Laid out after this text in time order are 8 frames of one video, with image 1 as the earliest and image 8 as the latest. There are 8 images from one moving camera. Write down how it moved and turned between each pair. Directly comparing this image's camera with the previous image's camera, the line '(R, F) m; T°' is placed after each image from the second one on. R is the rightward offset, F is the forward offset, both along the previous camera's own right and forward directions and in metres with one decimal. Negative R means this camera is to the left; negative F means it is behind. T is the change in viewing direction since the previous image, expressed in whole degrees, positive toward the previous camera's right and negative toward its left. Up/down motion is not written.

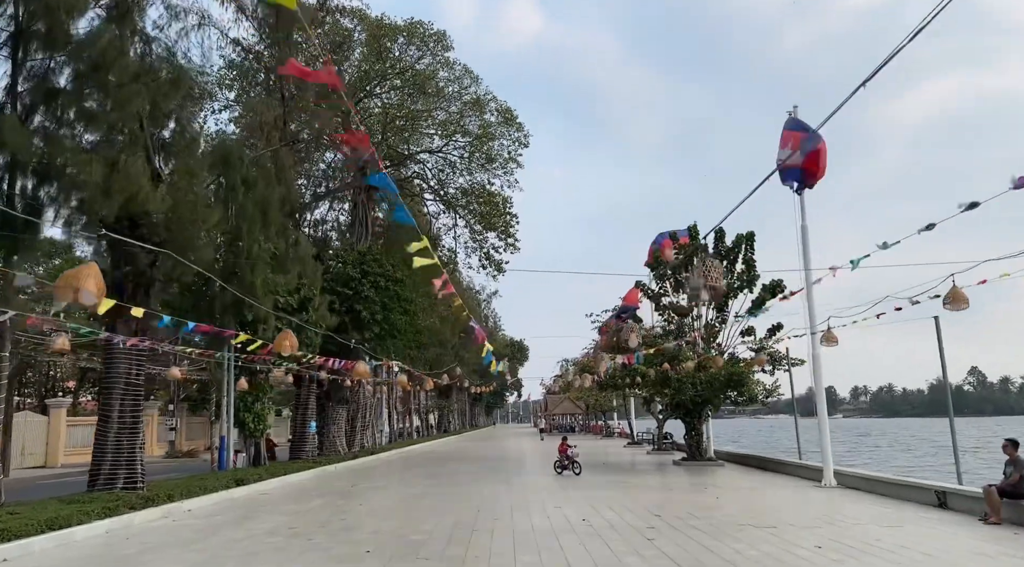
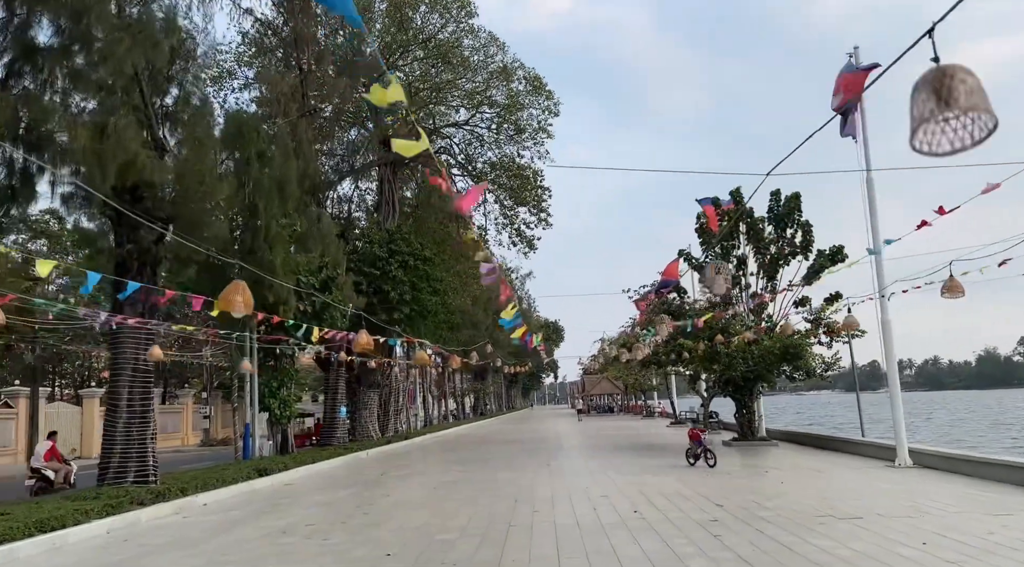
(0.0, +1.0) m; -3°
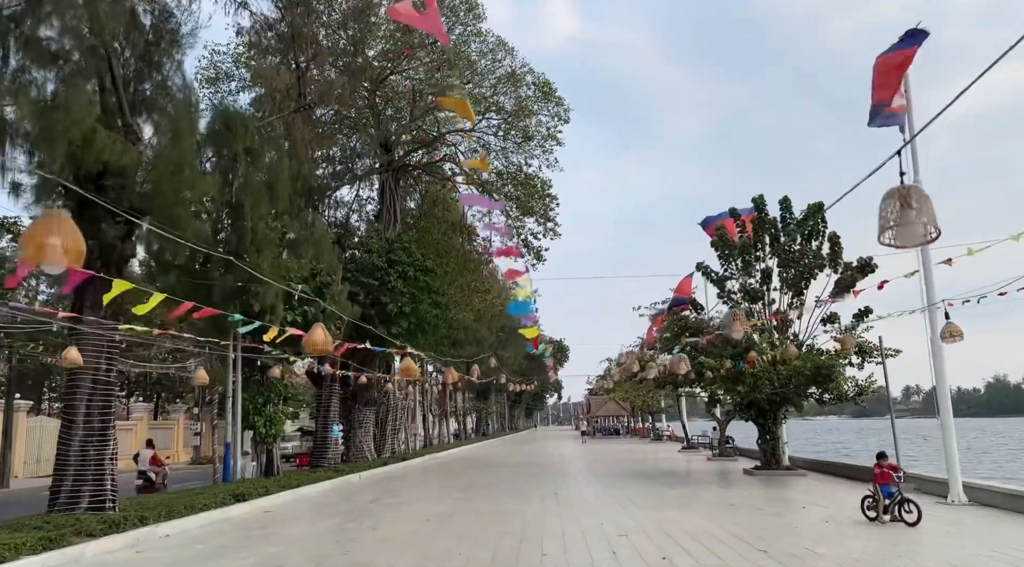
(0.0, +1.1) m; 0°
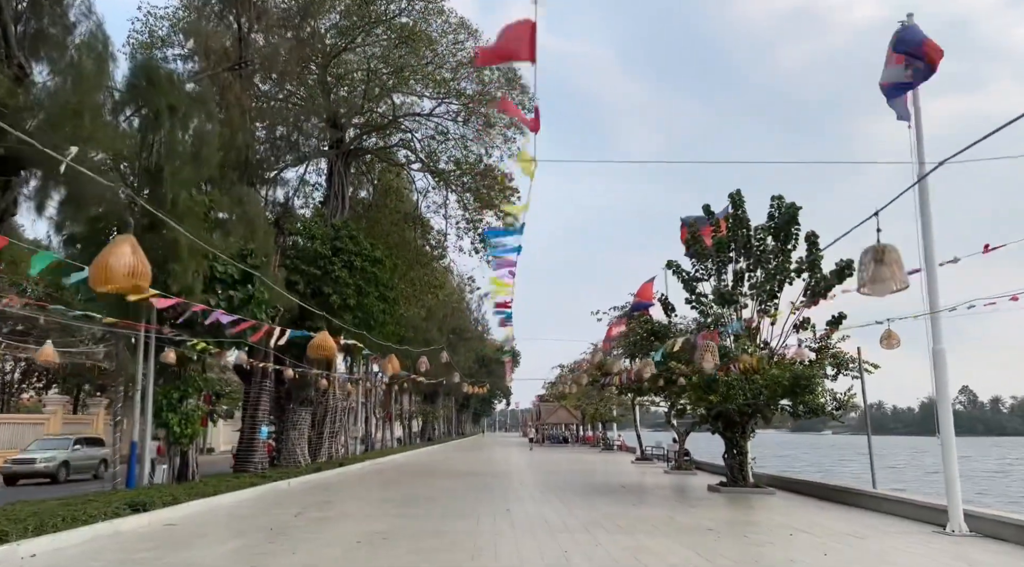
(-0.1, +1.3) m; +4°
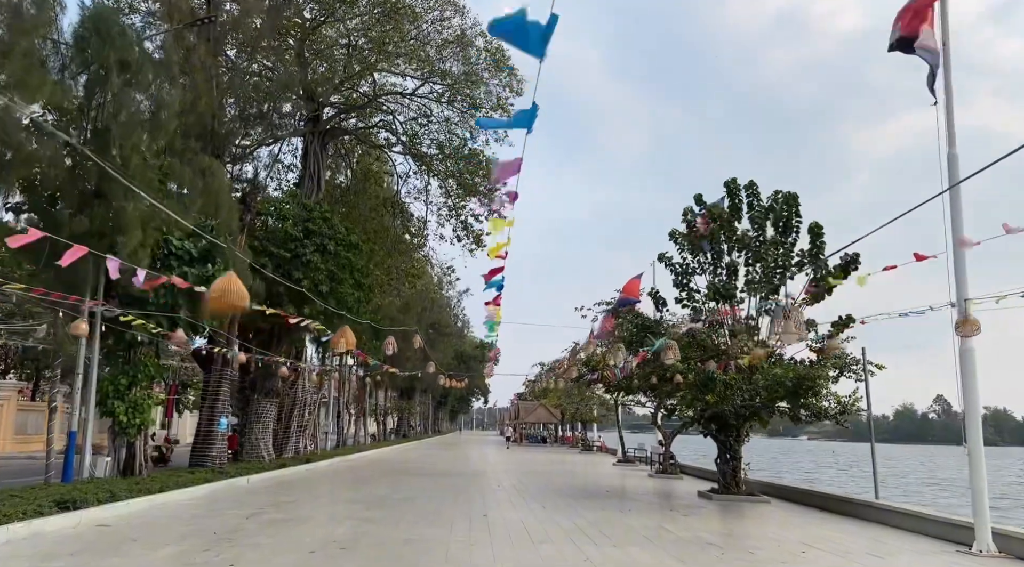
(0.0, +1.0) m; +2°
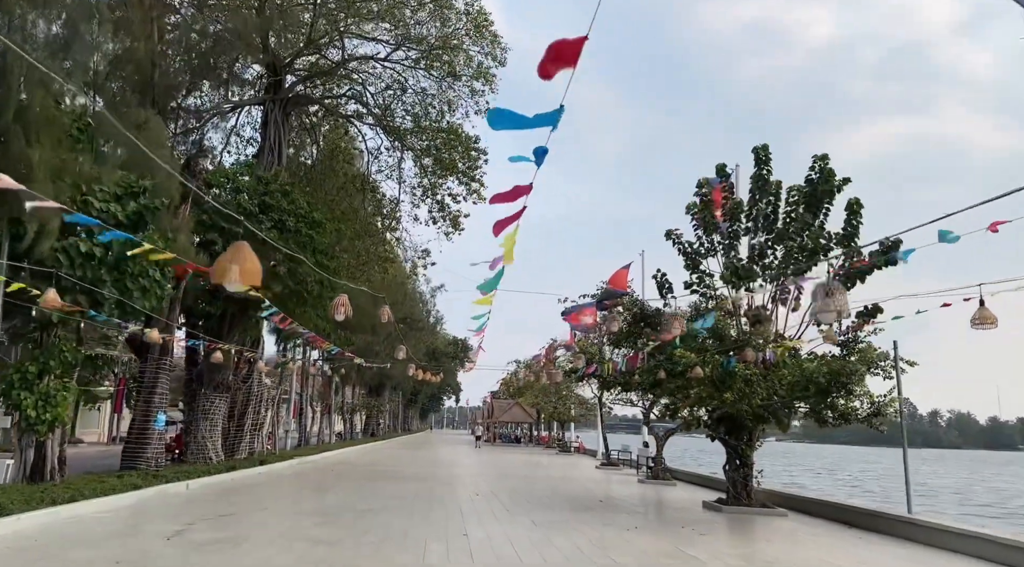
(-0.2, +1.7) m; +2°
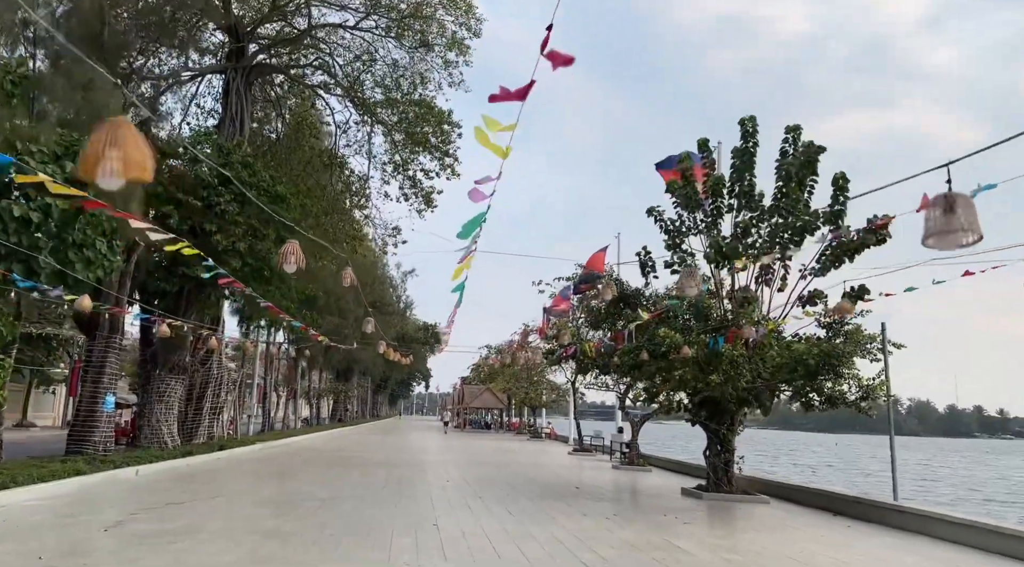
(-0.1, +0.6) m; +2°
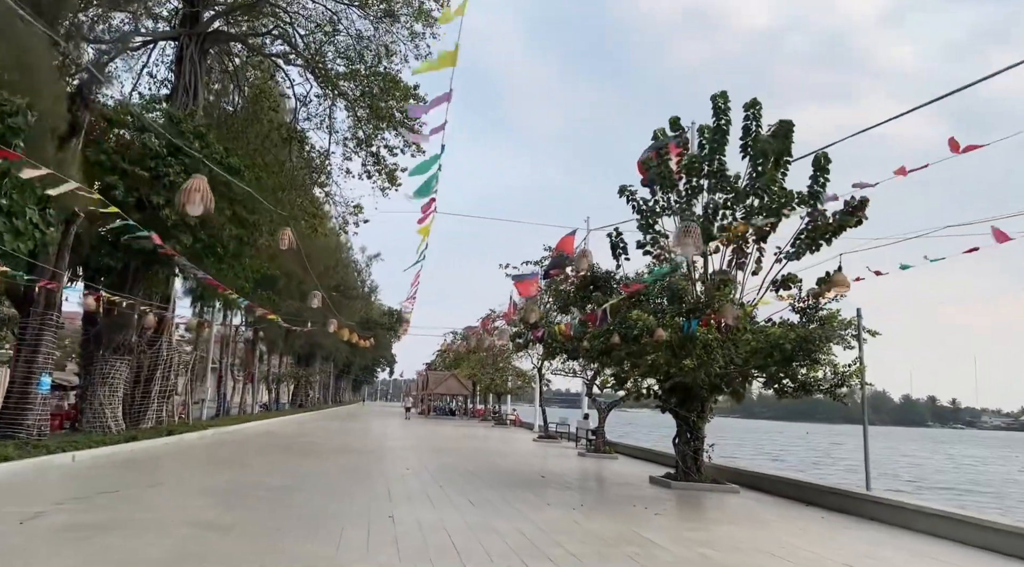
(0.0, +0.5) m; +3°
